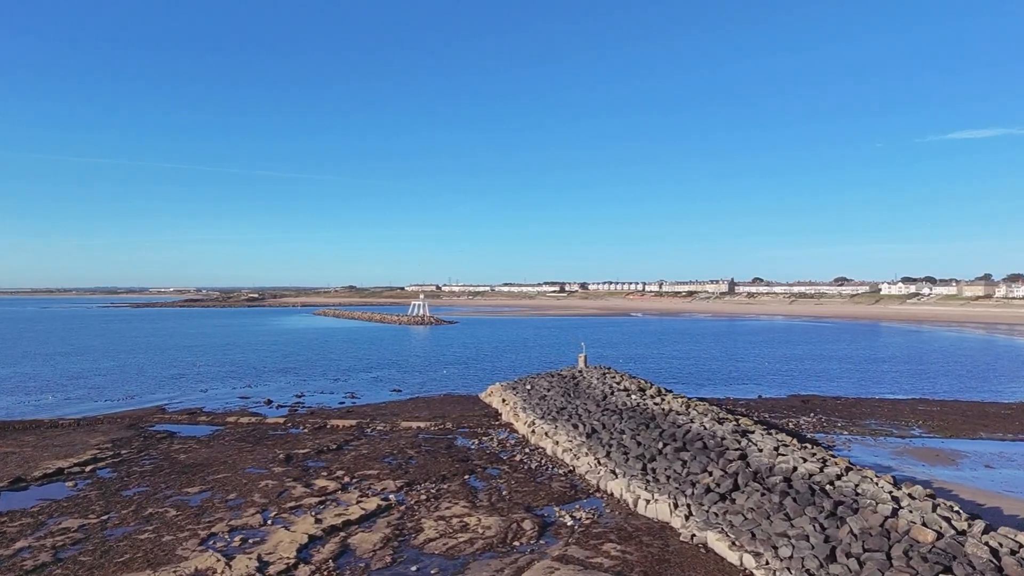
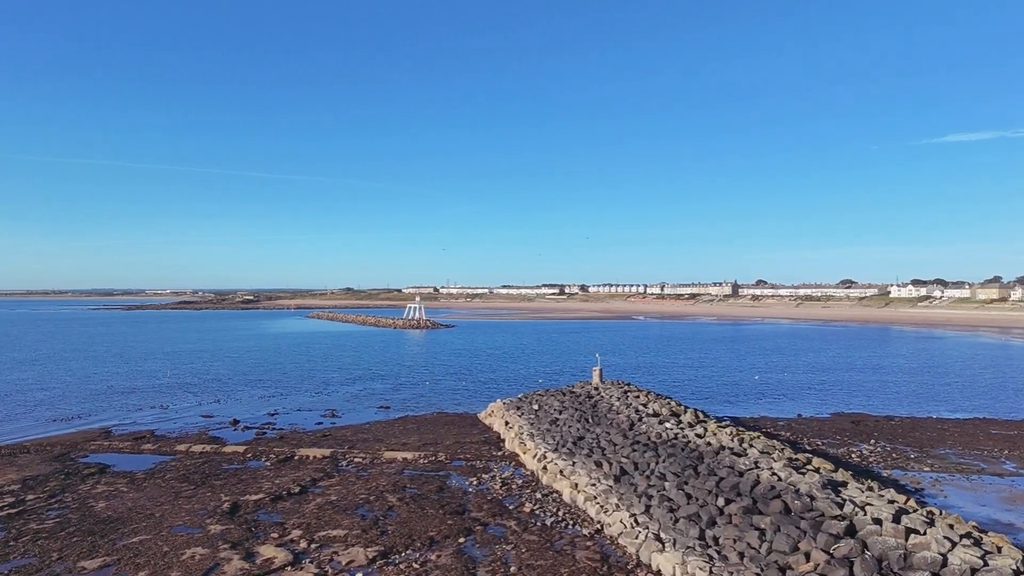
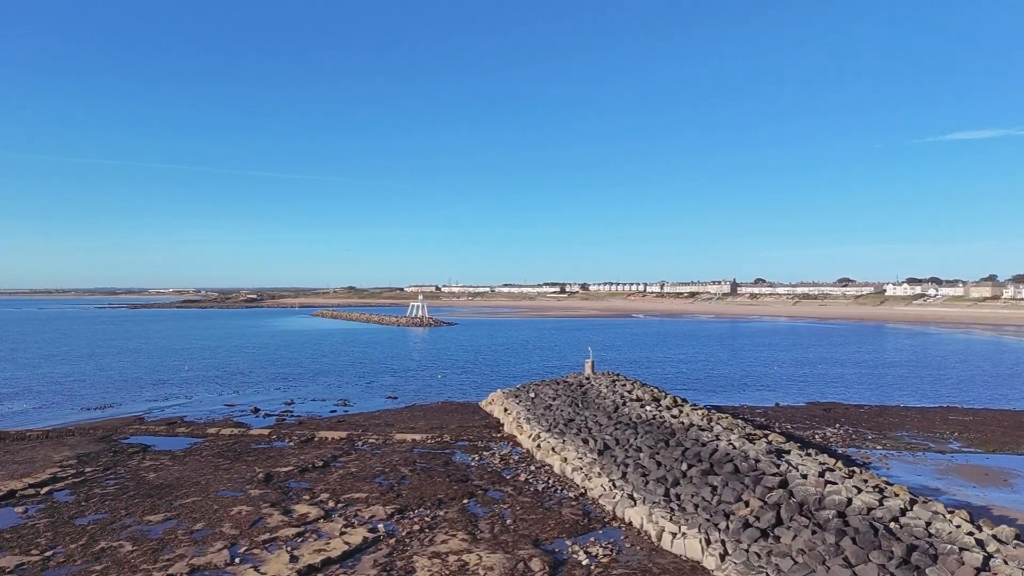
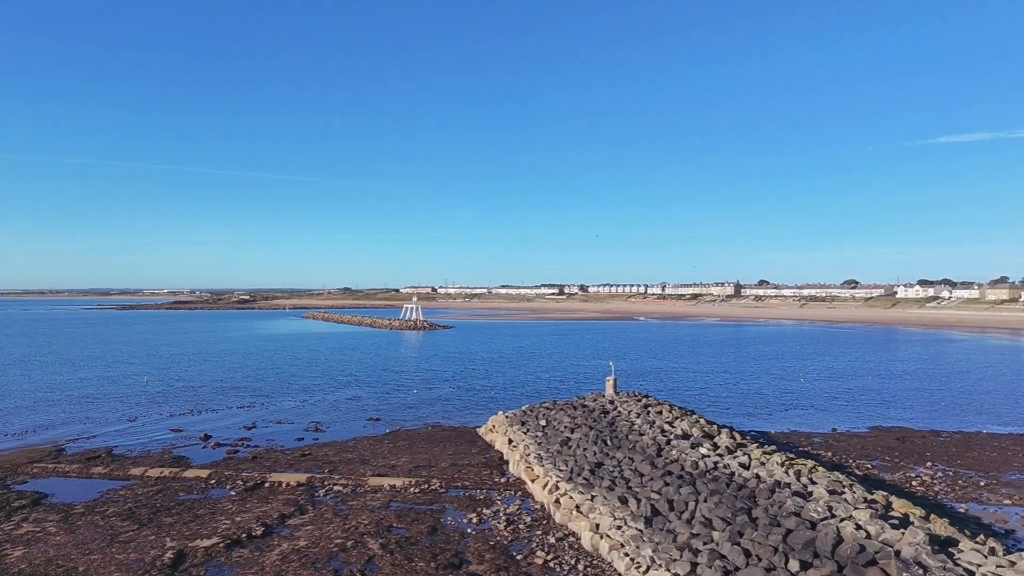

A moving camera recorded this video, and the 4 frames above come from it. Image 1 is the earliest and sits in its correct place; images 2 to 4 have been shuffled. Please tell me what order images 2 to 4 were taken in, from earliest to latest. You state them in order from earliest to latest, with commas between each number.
3, 2, 4
